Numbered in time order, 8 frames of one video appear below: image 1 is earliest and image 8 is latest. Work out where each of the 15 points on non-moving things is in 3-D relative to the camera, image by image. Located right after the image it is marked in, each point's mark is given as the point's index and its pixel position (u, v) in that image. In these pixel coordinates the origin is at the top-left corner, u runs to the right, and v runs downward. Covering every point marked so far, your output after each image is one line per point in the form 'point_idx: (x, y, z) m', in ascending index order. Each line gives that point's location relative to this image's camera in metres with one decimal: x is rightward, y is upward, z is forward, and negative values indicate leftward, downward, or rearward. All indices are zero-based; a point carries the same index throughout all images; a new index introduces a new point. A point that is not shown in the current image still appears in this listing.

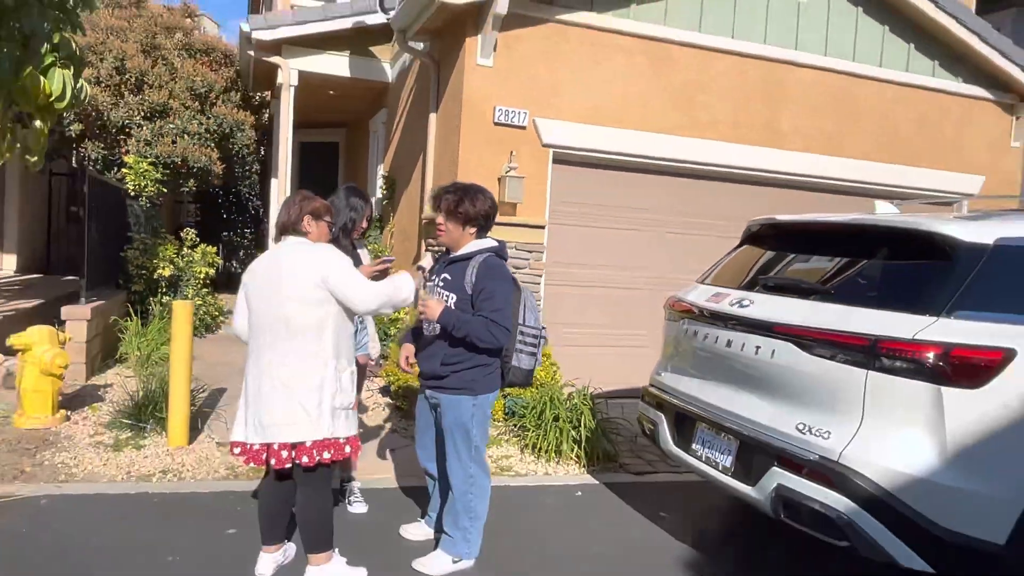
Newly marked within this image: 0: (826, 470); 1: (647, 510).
0: (+1.6, -0.9, +2.2) m
1: (+0.9, -1.5, +3.9) m
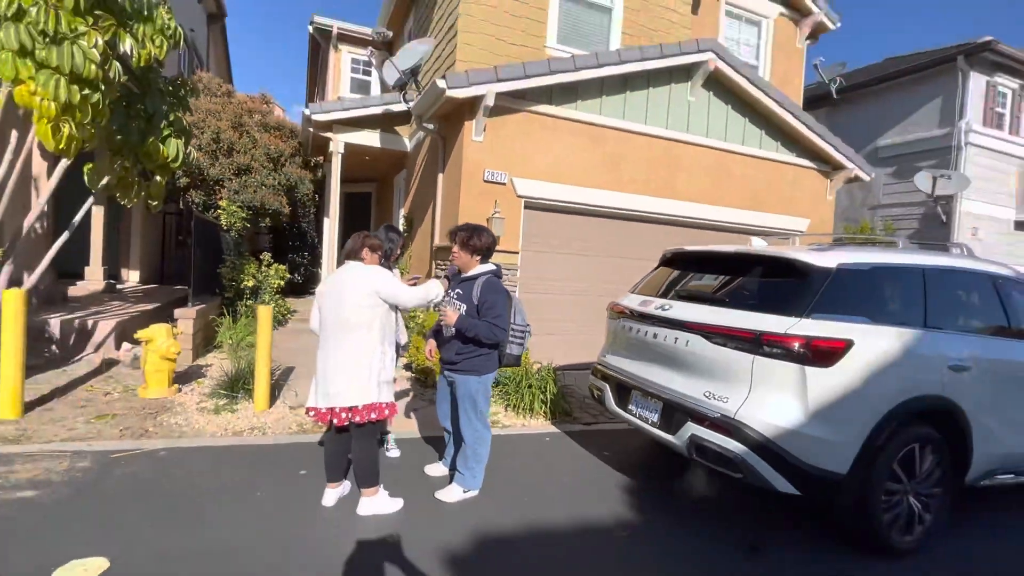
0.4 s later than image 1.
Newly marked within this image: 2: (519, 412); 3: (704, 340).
0: (+1.4, -0.9, +3.2) m
1: (+0.8, -1.6, +4.9) m
2: (+0.1, -1.4, +5.6) m
3: (+1.4, -0.4, +3.5) m
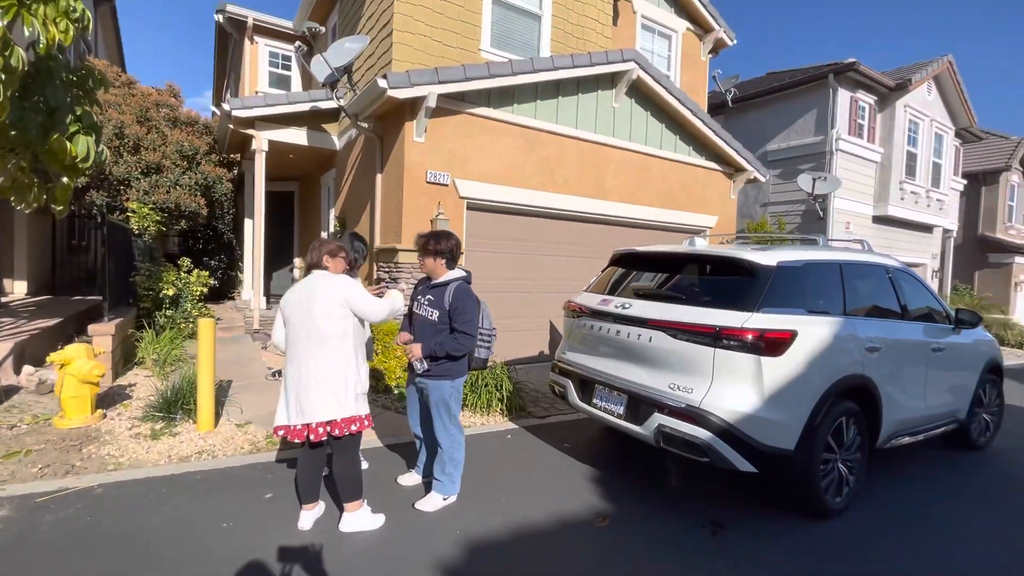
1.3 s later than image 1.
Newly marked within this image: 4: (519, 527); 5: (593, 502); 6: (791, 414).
0: (+1.3, -0.9, +3.5) m
1: (+0.5, -1.6, +5.0) m
2: (-0.4, -1.4, +5.6) m
3: (+1.2, -0.4, +3.7) m
4: (+0.1, -1.7, +3.5) m
5: (+0.7, -1.7, +3.9) m
6: (+2.0, -0.9, +3.5) m
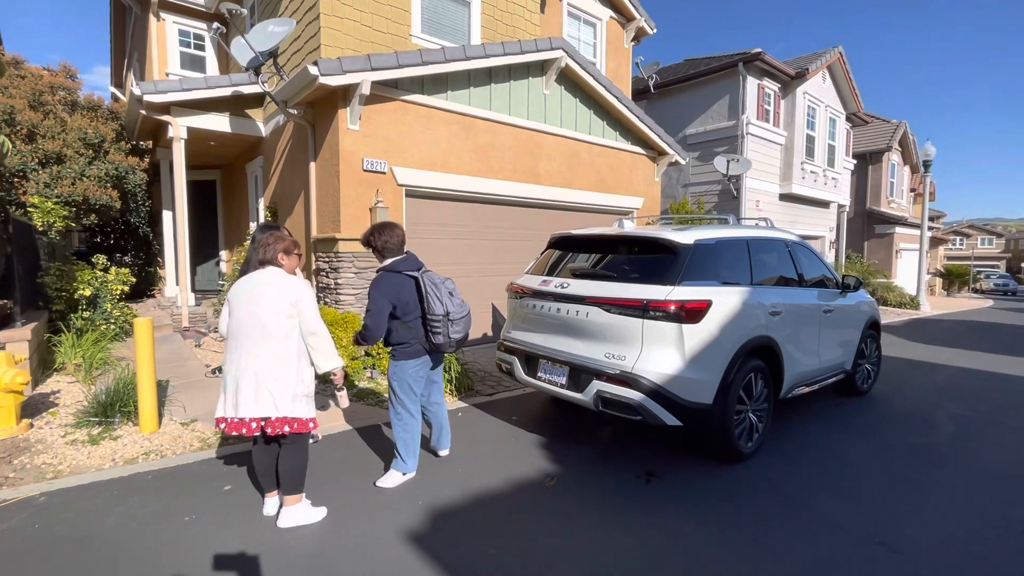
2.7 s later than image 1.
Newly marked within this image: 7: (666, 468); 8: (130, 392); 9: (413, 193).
0: (+0.9, -0.7, +3.9) m
1: (-0.1, -1.4, +5.4) m
2: (-1.0, -1.3, +5.9) m
3: (+0.8, -0.2, +4.1) m
4: (-0.3, -1.6, +3.8) m
5: (+0.3, -1.5, +4.2) m
6: (+1.6, -0.7, +4.0) m
7: (+1.4, -1.6, +4.3) m
8: (-3.7, -1.0, +4.7) m
9: (-1.6, +1.5, +7.8) m
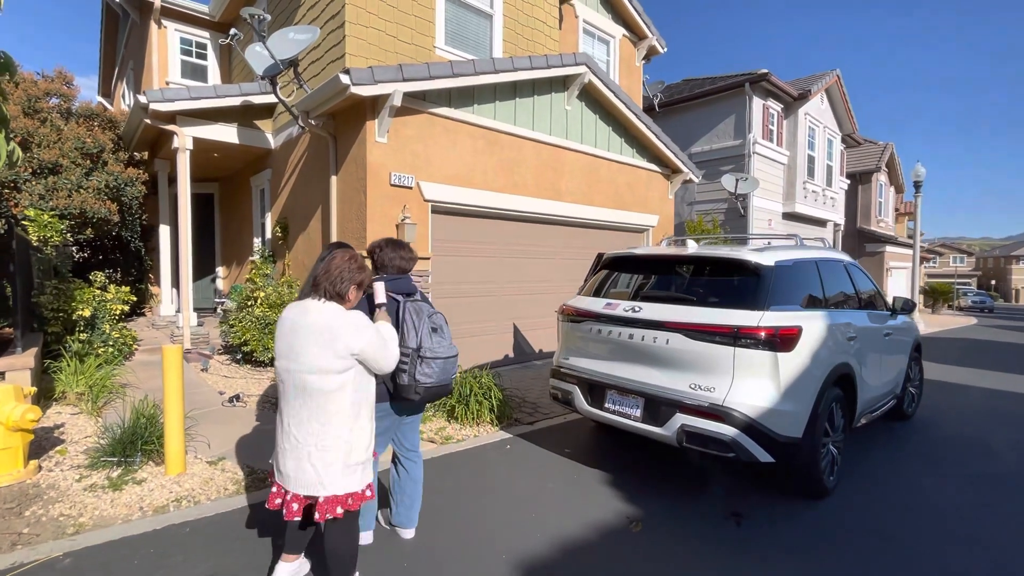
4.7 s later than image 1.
0: (+1.5, -0.9, +3.6) m
1: (+0.5, -1.7, +5.0) m
2: (-0.5, -1.5, +5.5) m
3: (+1.3, -0.4, +3.8) m
4: (+0.3, -1.8, +3.4) m
5: (+0.9, -1.7, +3.9) m
6: (+2.2, -0.9, +3.8) m
7: (+1.9, -1.8, +4.0) m
8: (-3.1, -1.2, +4.2) m
9: (-1.1, +1.2, +7.4) m
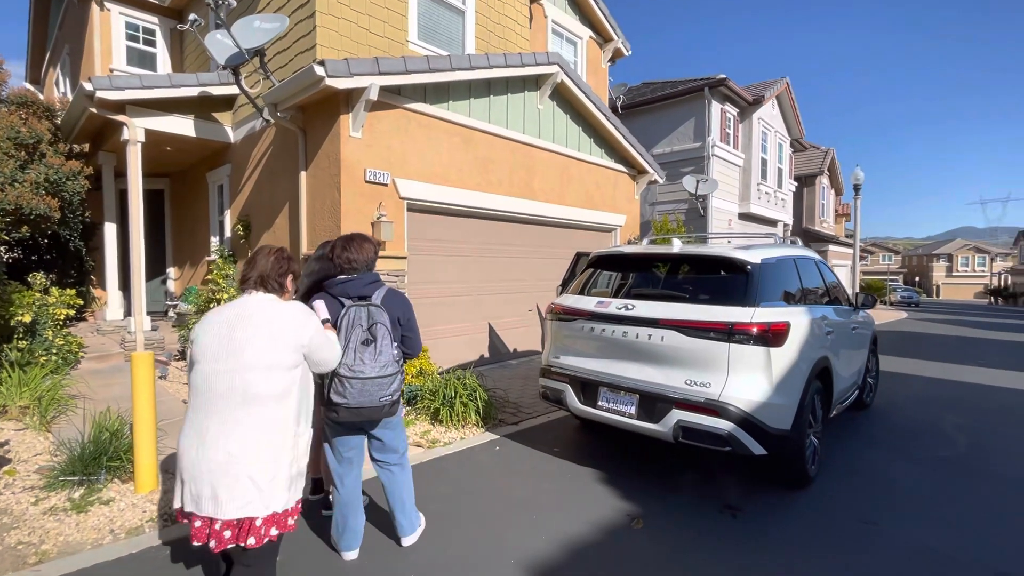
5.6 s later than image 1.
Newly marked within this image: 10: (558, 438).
0: (+1.5, -0.9, +3.7) m
1: (+0.4, -1.6, +5.0) m
2: (-0.6, -1.5, +5.3) m
3: (+1.3, -0.4, +3.9) m
4: (+0.4, -1.8, +3.3) m
5: (+0.8, -1.7, +3.9) m
6: (+2.2, -0.9, +3.9) m
7: (+1.9, -1.8, +4.1) m
8: (-3.1, -1.2, +3.9) m
9: (-1.5, +1.2, +7.3) m
10: (+0.5, -1.6, +5.3) m
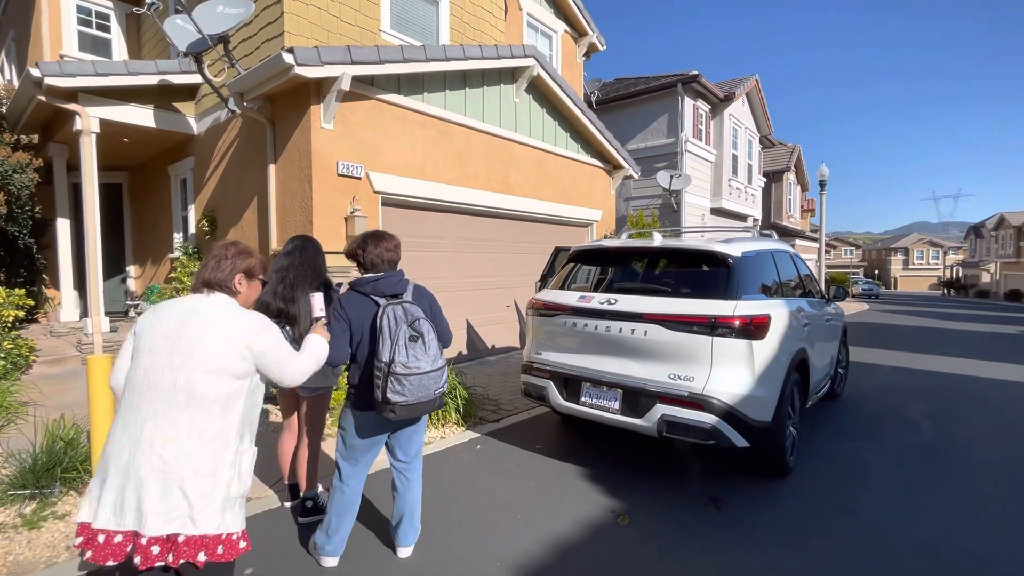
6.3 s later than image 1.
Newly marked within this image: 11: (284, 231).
0: (+1.4, -0.8, +3.7) m
1: (+0.2, -1.6, +4.9) m
2: (-0.8, -1.5, +5.2) m
3: (+1.2, -0.3, +3.9) m
4: (+0.3, -1.7, +3.3) m
5: (+0.7, -1.7, +3.9) m
6: (+2.1, -0.8, +3.9) m
7: (+1.8, -1.7, +4.1) m
8: (-3.3, -1.2, +3.6) m
9: (-1.8, +1.3, +7.1) m
10: (+0.3, -1.6, +5.2) m
11: (-3.0, +0.7, +6.5) m
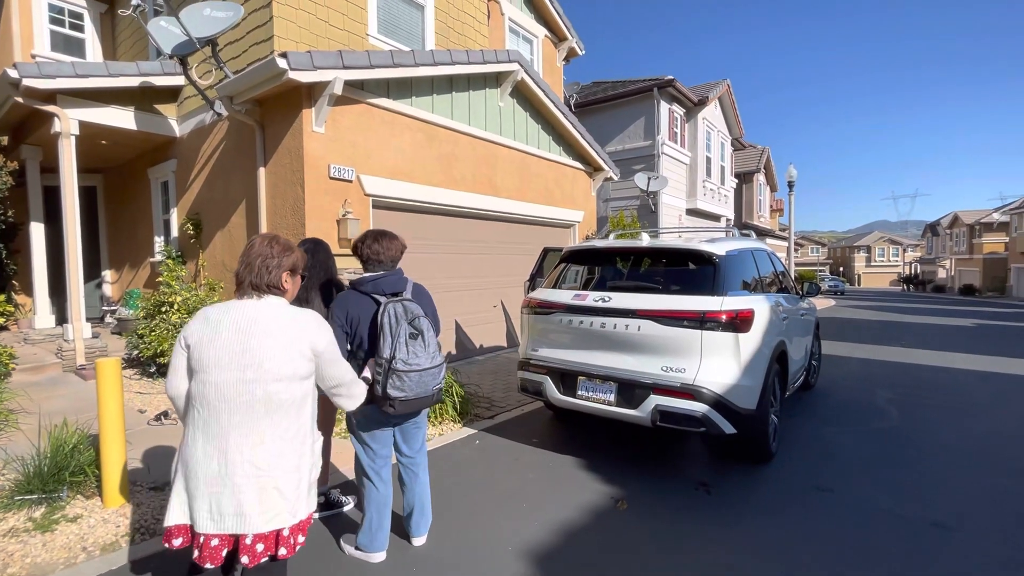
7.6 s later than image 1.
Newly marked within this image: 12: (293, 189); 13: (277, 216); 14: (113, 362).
0: (+1.4, -0.8, +3.9) m
1: (+0.1, -1.6, +5.1) m
2: (-0.9, -1.5, +5.4) m
3: (+1.2, -0.3, +4.1) m
4: (+0.3, -1.7, +3.5) m
5: (+0.7, -1.7, +4.1) m
6: (+2.1, -0.8, +4.2) m
7: (+1.8, -1.7, +4.3) m
8: (-3.2, -1.2, +3.6) m
9: (-1.9, +1.2, +7.2) m
10: (+0.3, -1.6, +5.4) m
11: (-3.2, +0.7, +6.5) m
12: (-2.8, +1.3, +6.2) m
13: (-3.1, +0.9, +6.4) m
14: (-2.7, -0.5, +3.4) m
